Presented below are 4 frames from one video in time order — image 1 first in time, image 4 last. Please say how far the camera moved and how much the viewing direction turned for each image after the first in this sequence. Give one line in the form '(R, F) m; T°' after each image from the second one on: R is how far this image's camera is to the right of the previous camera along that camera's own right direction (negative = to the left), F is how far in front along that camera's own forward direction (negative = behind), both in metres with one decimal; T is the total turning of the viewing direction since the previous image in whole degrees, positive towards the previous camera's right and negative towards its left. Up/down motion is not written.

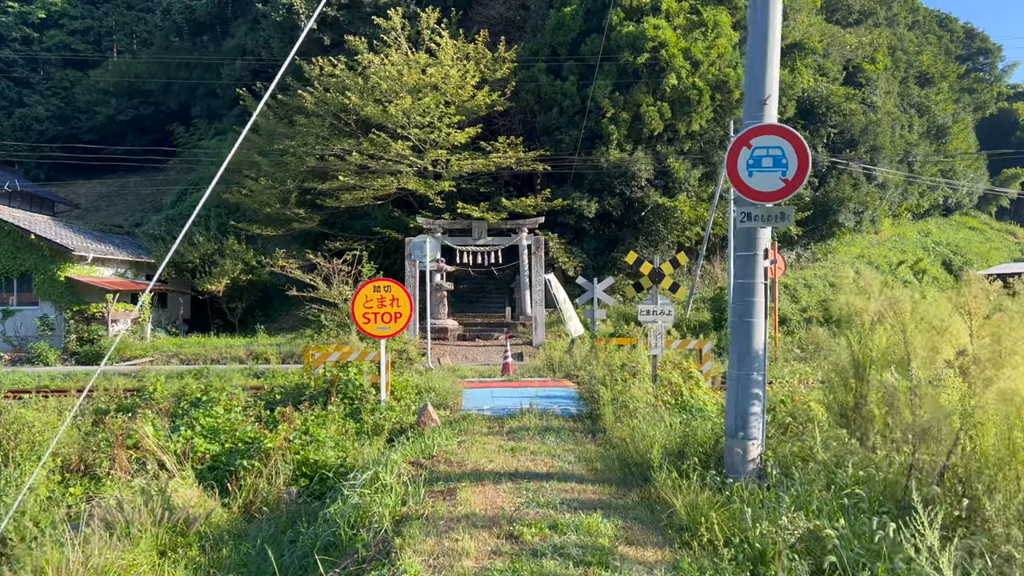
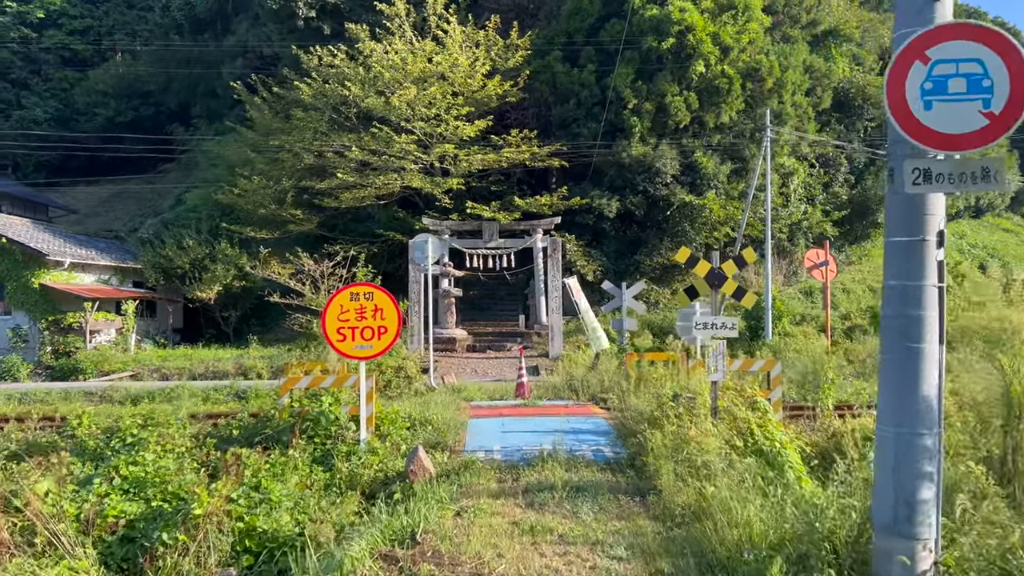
(0.0, +1.9) m; -1°
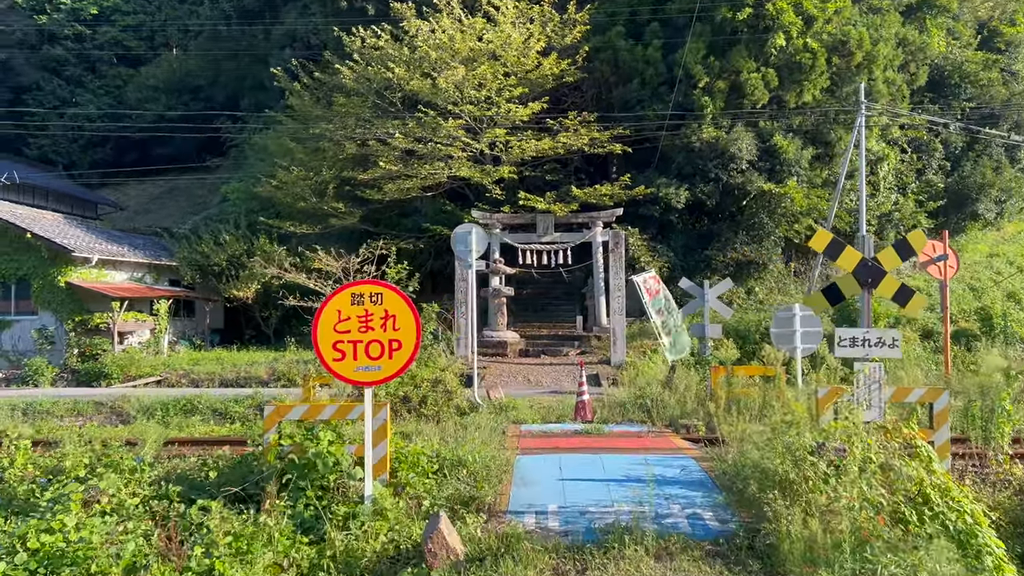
(0.0, +1.9) m; -4°
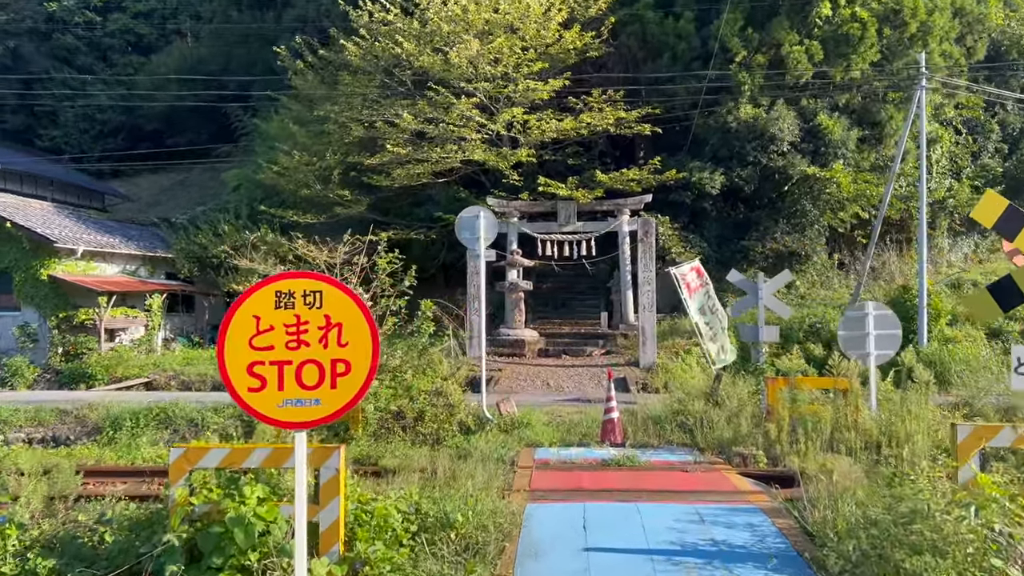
(+0.1, +1.6) m; -2°
